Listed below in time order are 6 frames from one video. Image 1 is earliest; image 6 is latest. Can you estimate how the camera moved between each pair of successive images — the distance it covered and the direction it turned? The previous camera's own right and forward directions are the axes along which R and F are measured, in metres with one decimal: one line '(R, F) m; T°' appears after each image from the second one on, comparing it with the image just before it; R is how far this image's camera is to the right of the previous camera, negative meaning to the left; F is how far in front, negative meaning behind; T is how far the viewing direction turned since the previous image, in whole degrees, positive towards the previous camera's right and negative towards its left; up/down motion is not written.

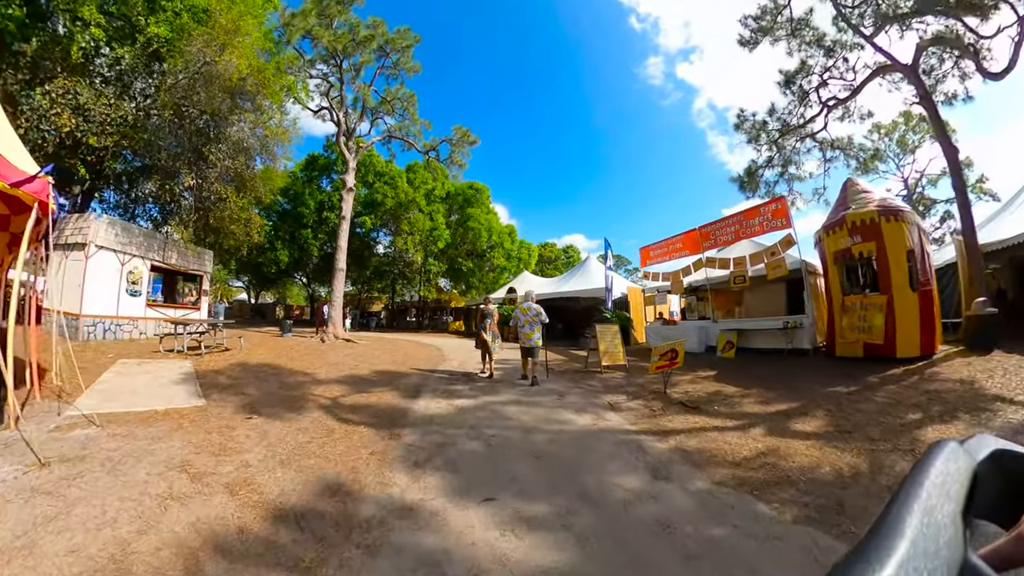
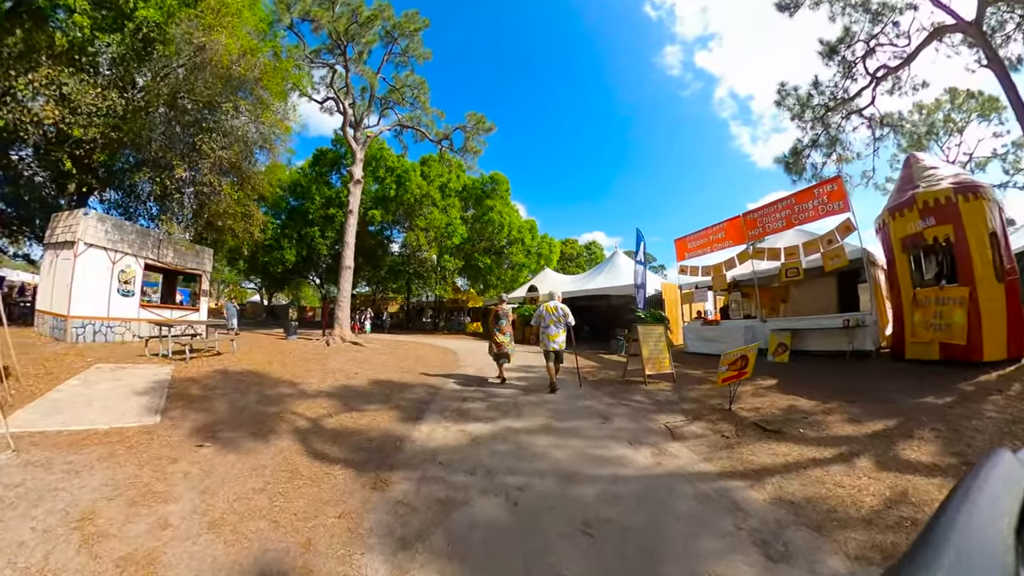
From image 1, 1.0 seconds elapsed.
(-0.1, +1.4) m; -2°
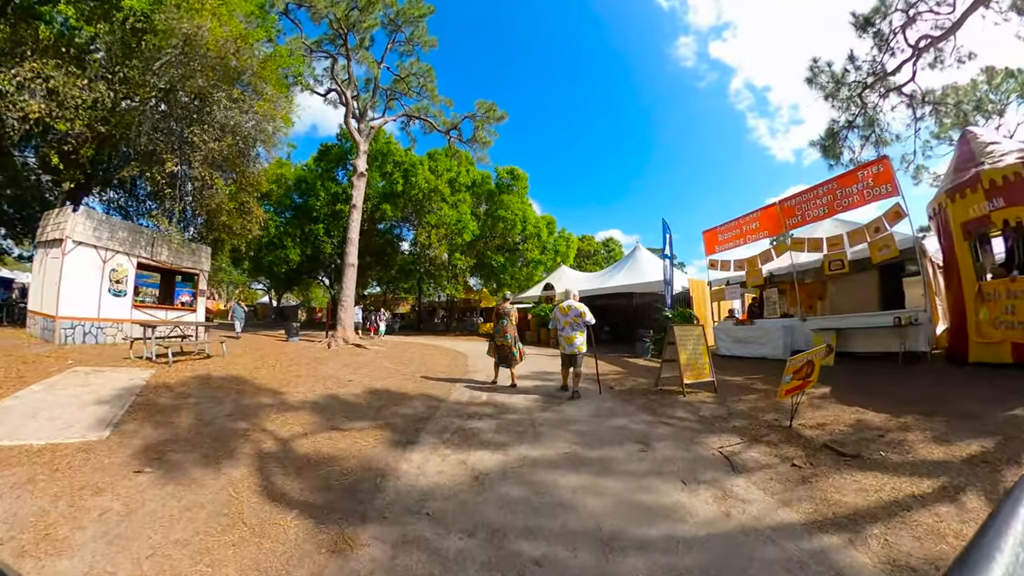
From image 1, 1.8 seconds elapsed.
(0.0, +1.0) m; -2°
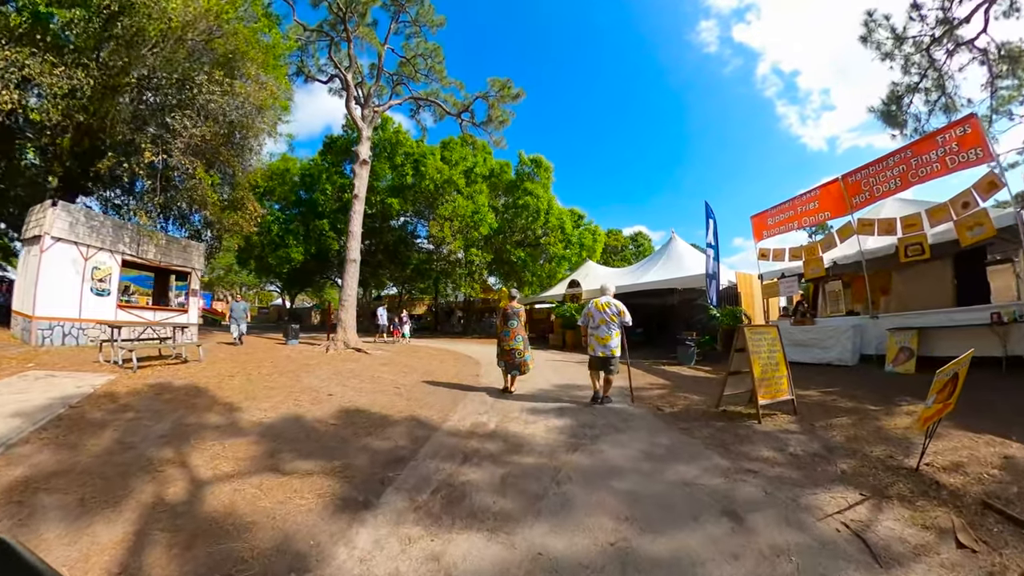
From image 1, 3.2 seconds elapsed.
(+0.1, +1.4) m; -3°
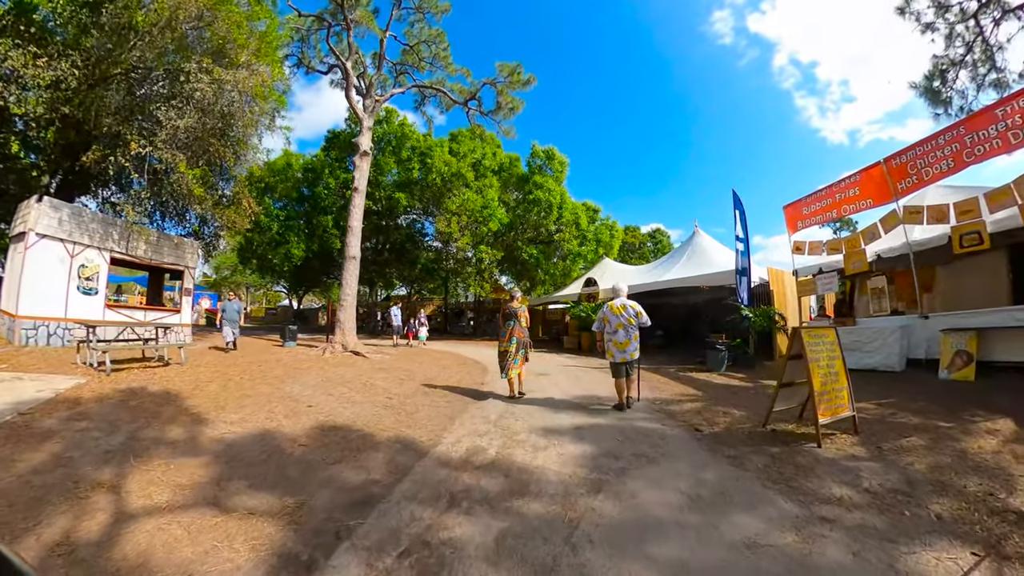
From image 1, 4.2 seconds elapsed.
(+0.1, +0.8) m; -2°
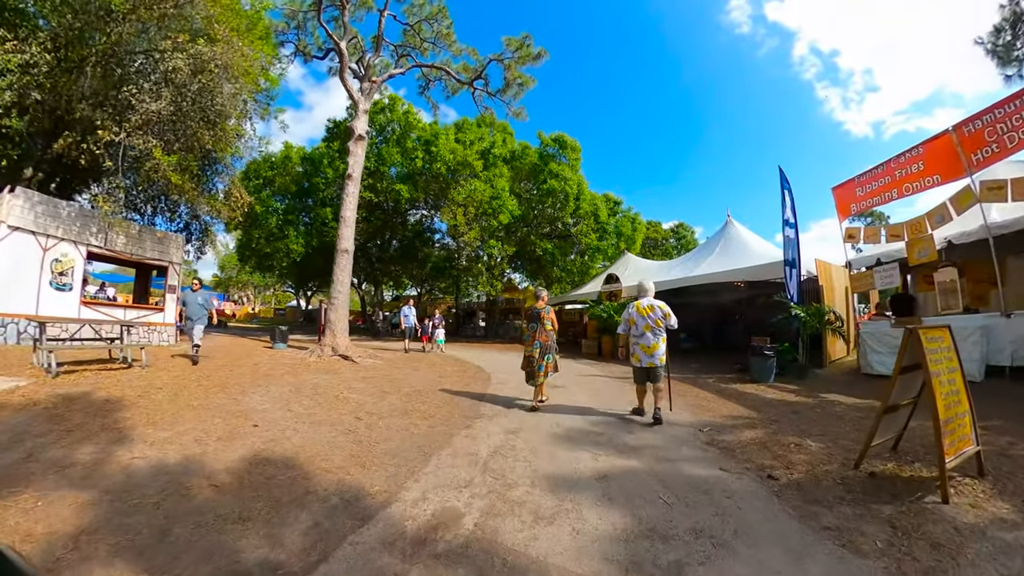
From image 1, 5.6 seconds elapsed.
(+0.2, +1.1) m; -2°
